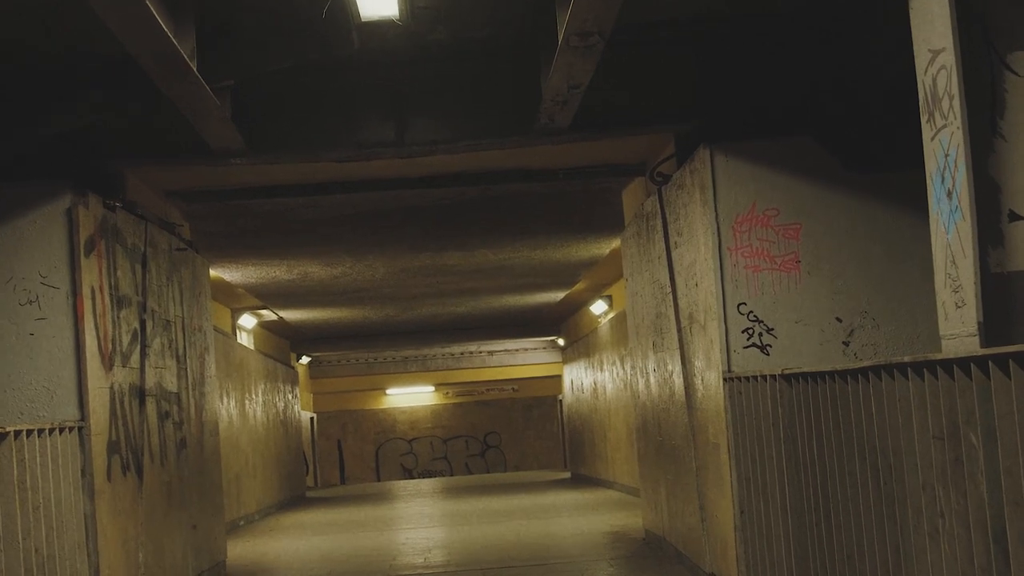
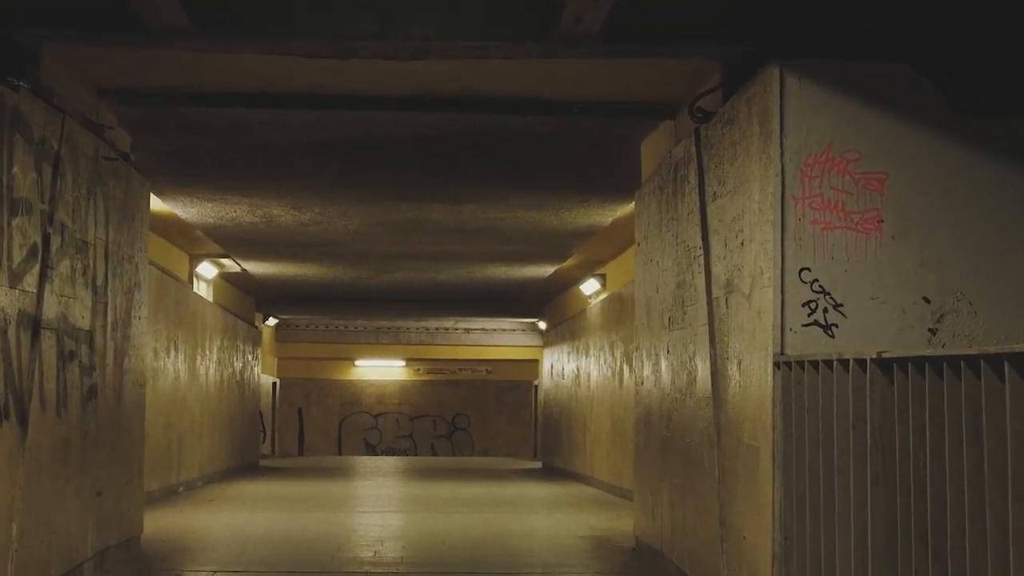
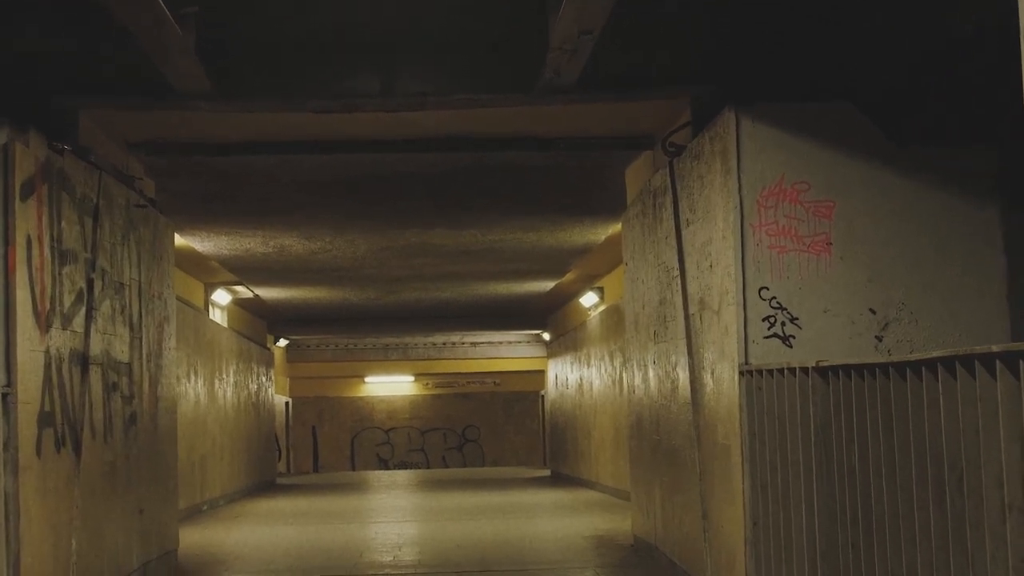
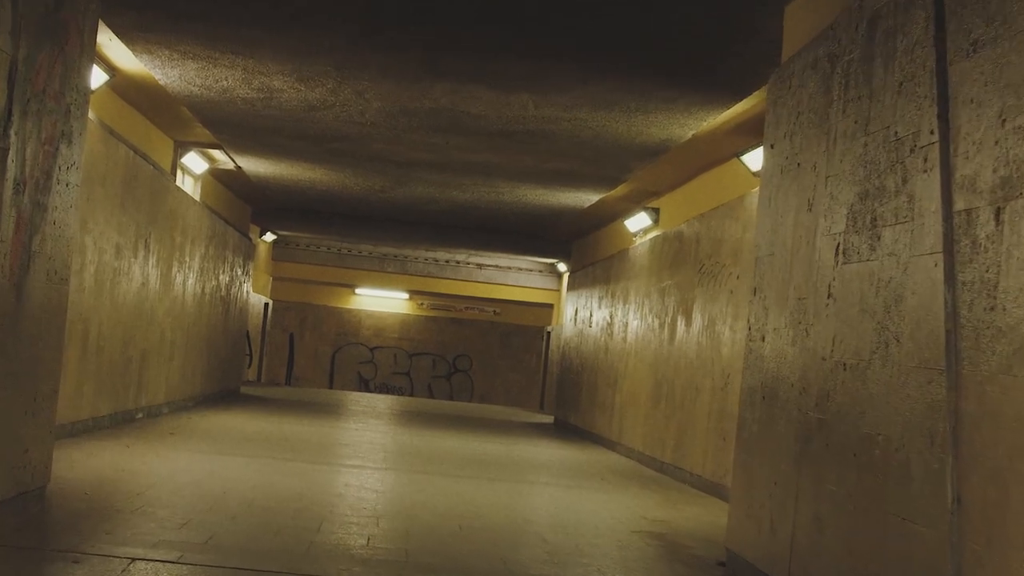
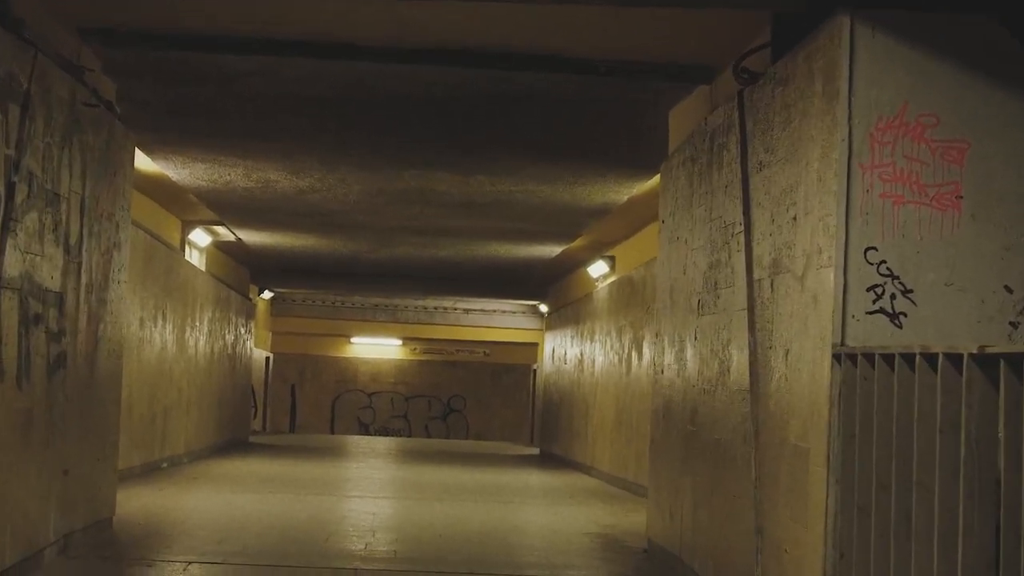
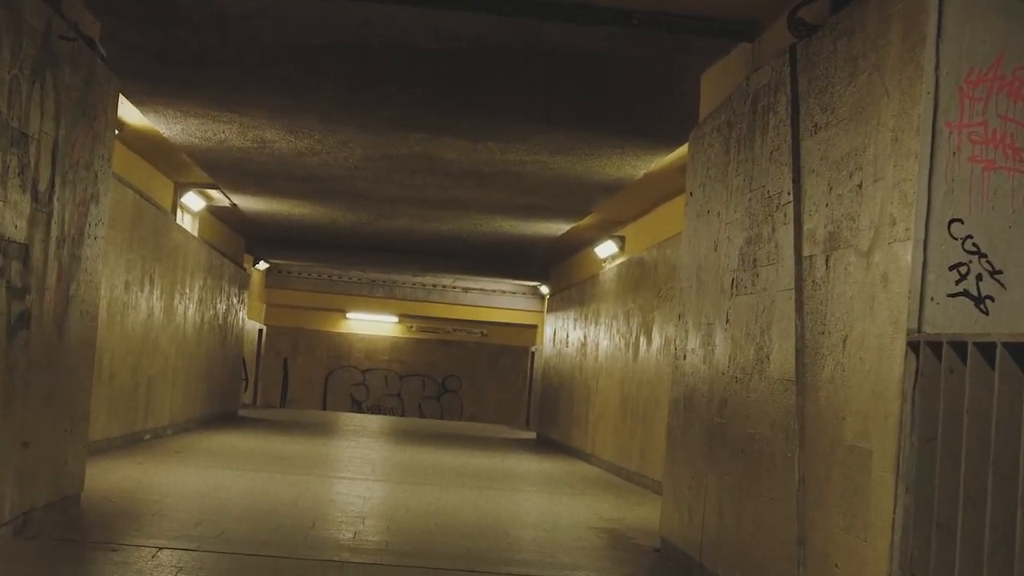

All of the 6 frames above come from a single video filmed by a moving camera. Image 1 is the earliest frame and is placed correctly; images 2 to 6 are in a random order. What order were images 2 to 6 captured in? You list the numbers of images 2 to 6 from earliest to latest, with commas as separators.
3, 2, 5, 6, 4
